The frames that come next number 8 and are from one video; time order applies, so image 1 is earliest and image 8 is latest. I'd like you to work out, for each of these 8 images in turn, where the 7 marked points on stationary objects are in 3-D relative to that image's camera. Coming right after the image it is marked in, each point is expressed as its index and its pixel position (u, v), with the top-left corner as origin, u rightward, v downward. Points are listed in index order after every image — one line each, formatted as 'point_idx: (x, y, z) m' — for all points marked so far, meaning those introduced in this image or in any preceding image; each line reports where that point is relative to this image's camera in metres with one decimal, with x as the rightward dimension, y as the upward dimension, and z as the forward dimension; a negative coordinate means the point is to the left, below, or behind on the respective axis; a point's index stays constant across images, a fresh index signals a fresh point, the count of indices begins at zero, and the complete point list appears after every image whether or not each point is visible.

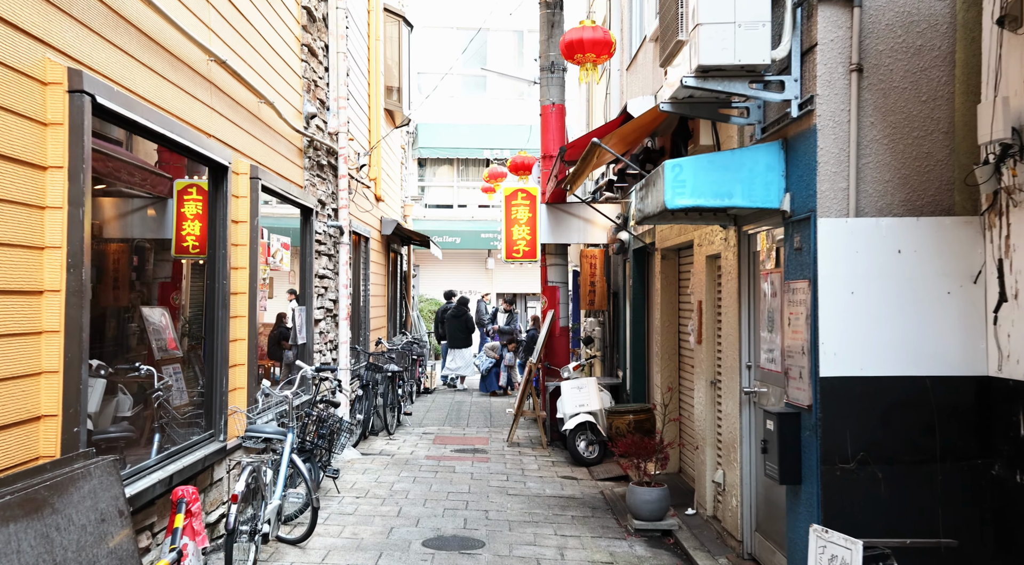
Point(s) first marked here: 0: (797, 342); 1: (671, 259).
0: (+1.6, -0.3, +4.4) m
1: (+1.7, +0.2, +8.3) m
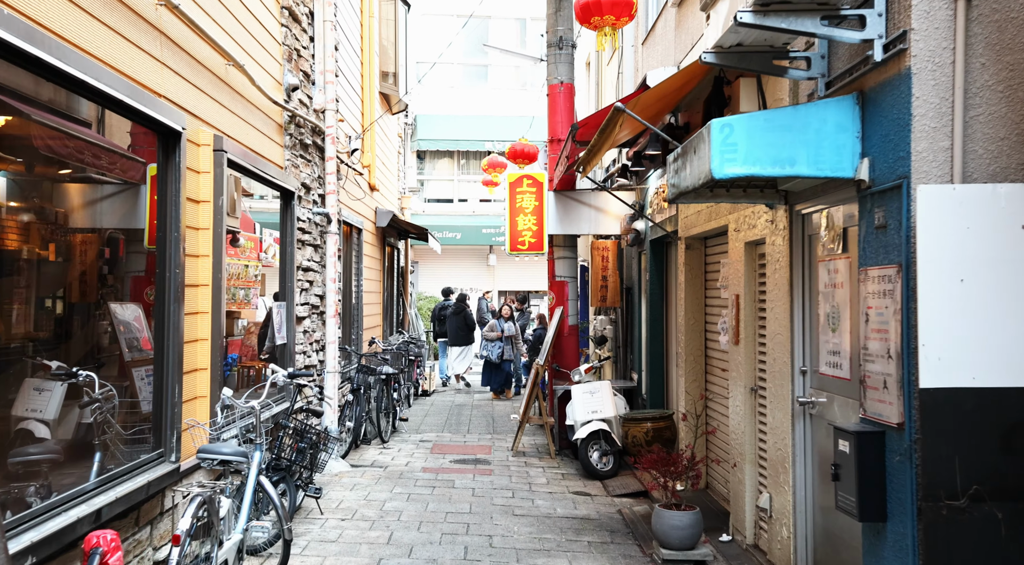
0: (+1.6, -0.3, +3.6) m
1: (+1.7, +0.3, +7.4) m
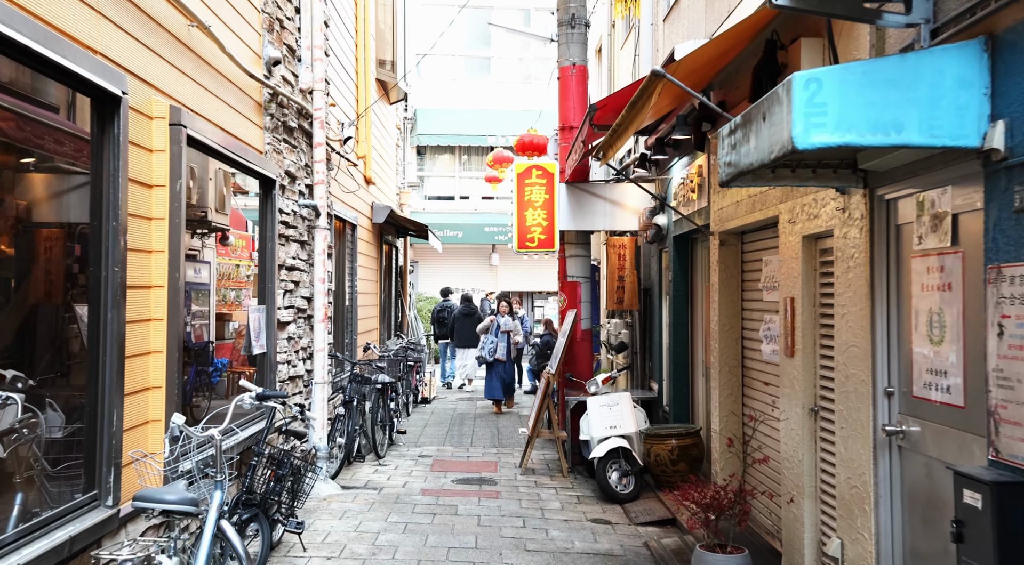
0: (+1.7, -0.3, +2.7) m
1: (+1.8, +0.3, +6.5) m
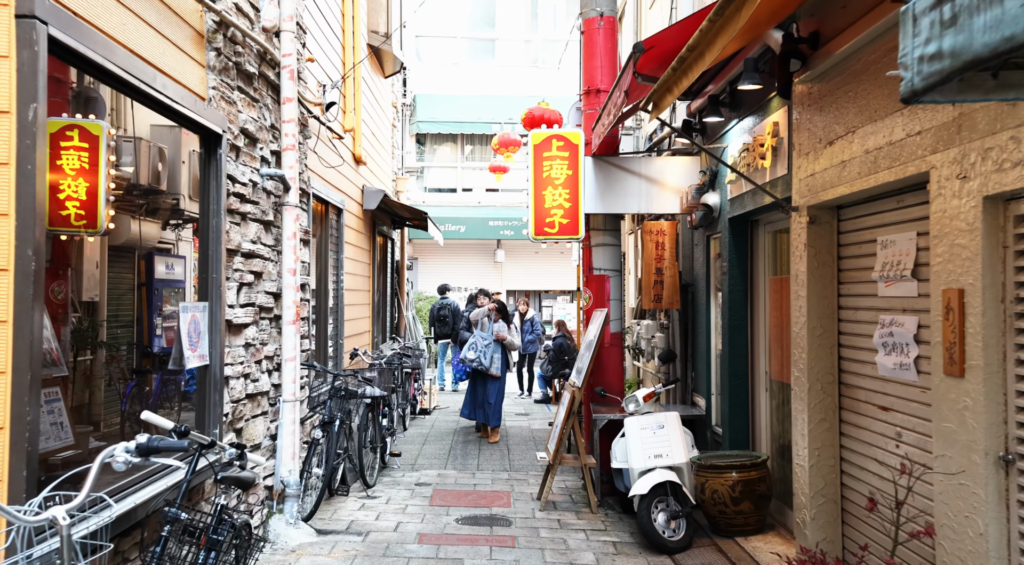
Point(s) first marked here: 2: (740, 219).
0: (+1.9, -0.2, +1.1) m
1: (+2.0, +0.4, +5.0) m
2: (+1.9, +0.5, +6.7) m
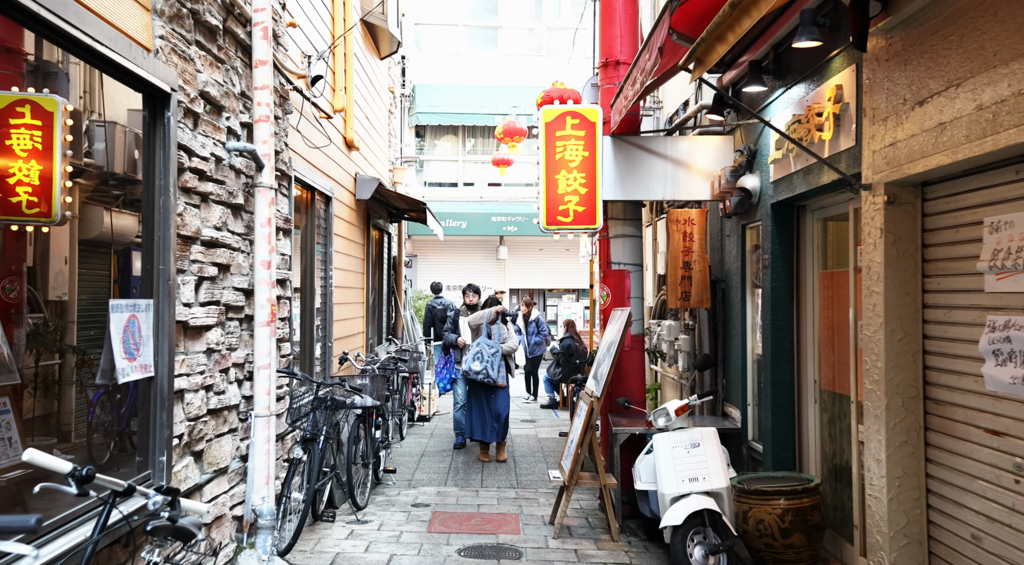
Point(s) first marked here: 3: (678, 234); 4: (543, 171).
0: (+1.9, -0.2, +0.2) m
1: (+2.0, +0.4, +4.1) m
2: (+2.0, +0.6, +5.9) m
3: (+1.5, +0.4, +6.9) m
4: (+0.3, +1.0, +7.0) m
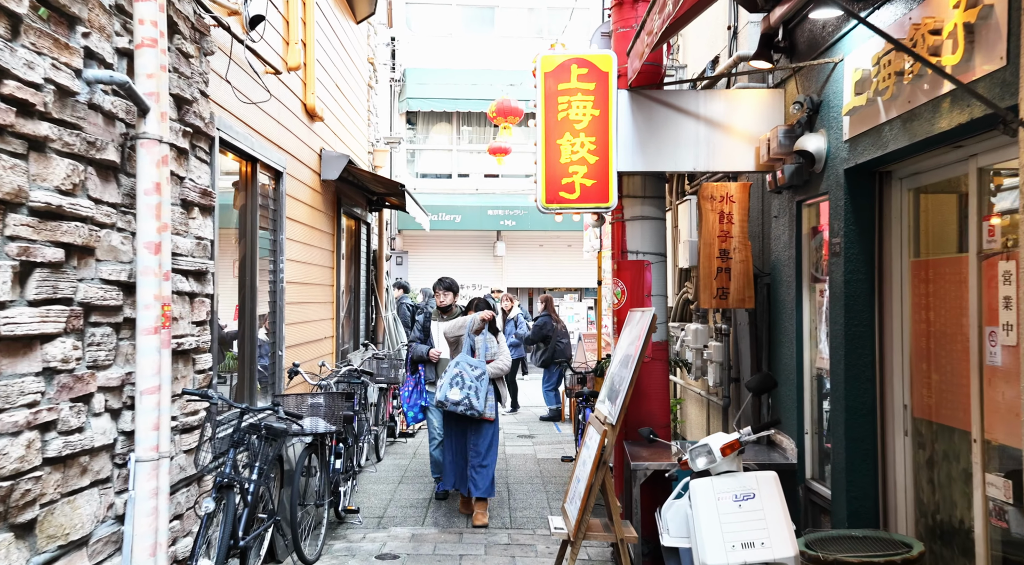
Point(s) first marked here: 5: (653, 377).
0: (+1.9, -0.1, -1.2) m
1: (+2.0, +0.5, +2.6) m
2: (+1.9, +0.6, +4.4) m
3: (+1.4, +0.5, +5.5) m
4: (+0.2, +1.0, +5.6) m
5: (+1.0, -0.7, +5.5) m
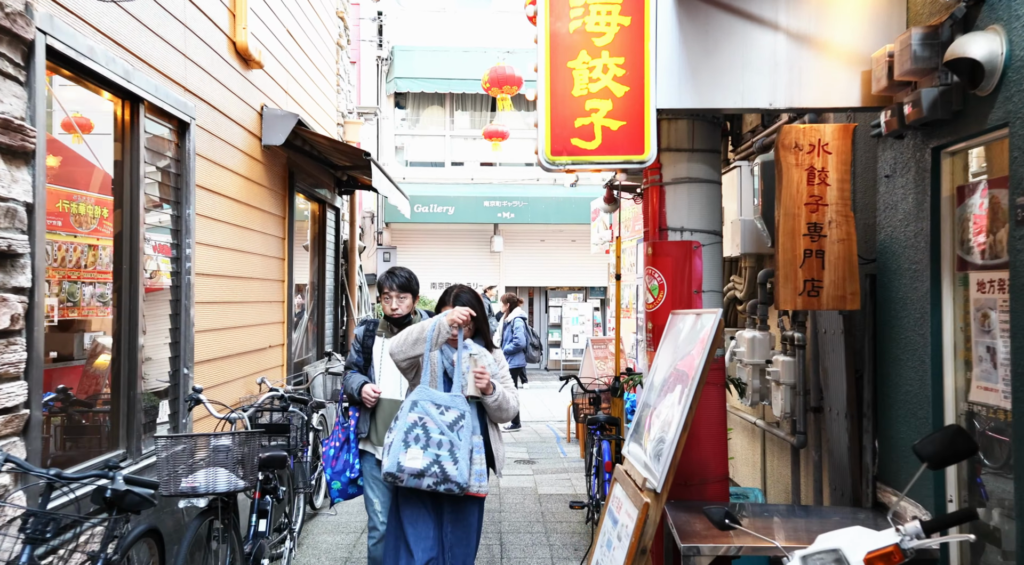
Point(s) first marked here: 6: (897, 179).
0: (+1.8, -0.1, -3.0) m
1: (+1.9, +0.5, +0.9) m
2: (+1.9, +0.7, +2.6) m
3: (+1.3, +0.5, +3.7) m
4: (+0.2, +1.1, +3.8) m
5: (+0.9, -0.6, +3.7) m
6: (+1.8, +0.5, +3.7) m
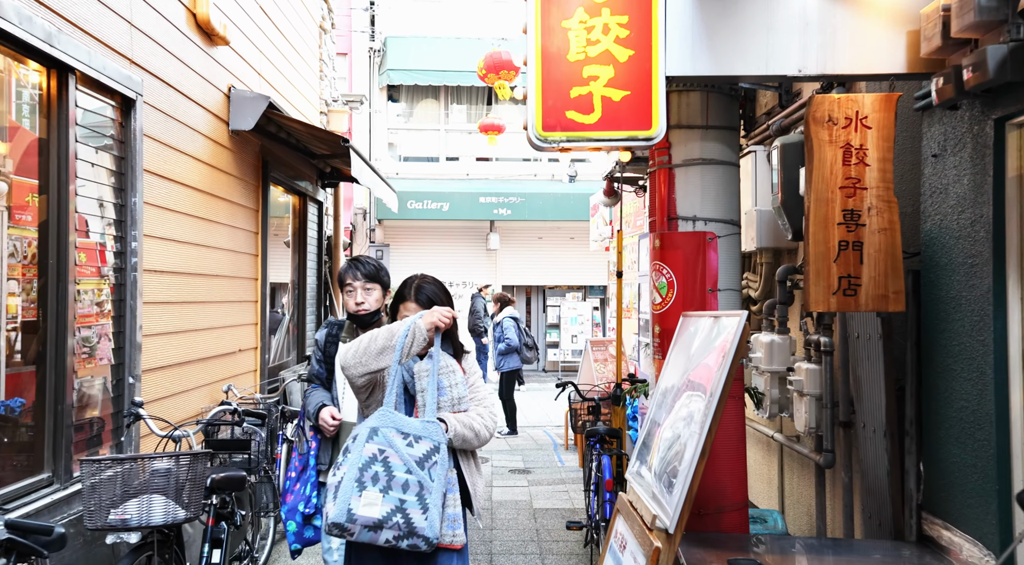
0: (+1.8, -0.1, -3.5) m
1: (+1.9, +0.5, +0.3) m
2: (+1.8, +0.7, +2.1) m
3: (+1.3, +0.5, +3.1) m
4: (+0.1, +1.1, +3.3) m
5: (+0.9, -0.6, +3.1) m
6: (+1.7, +0.5, +3.1) m
